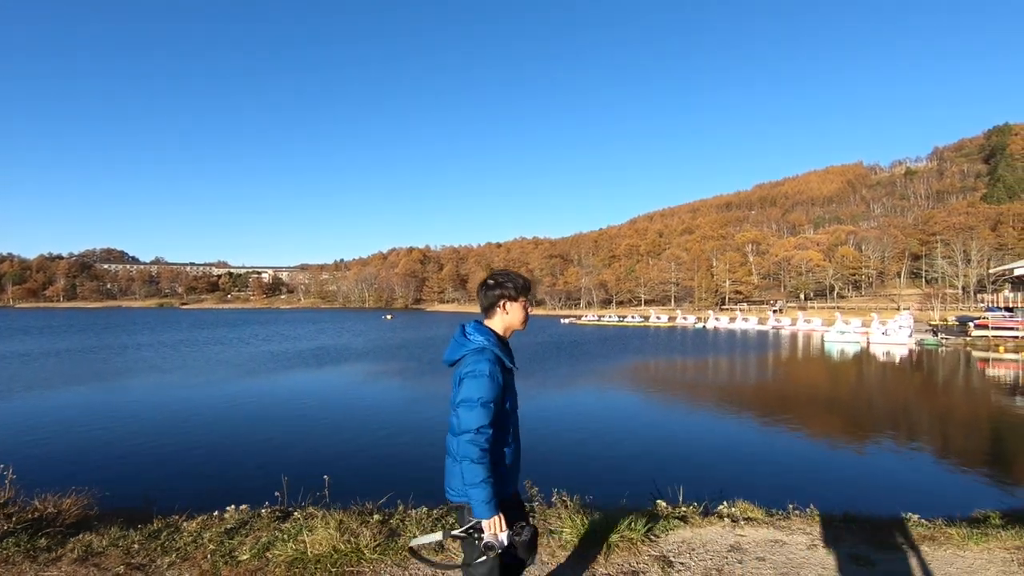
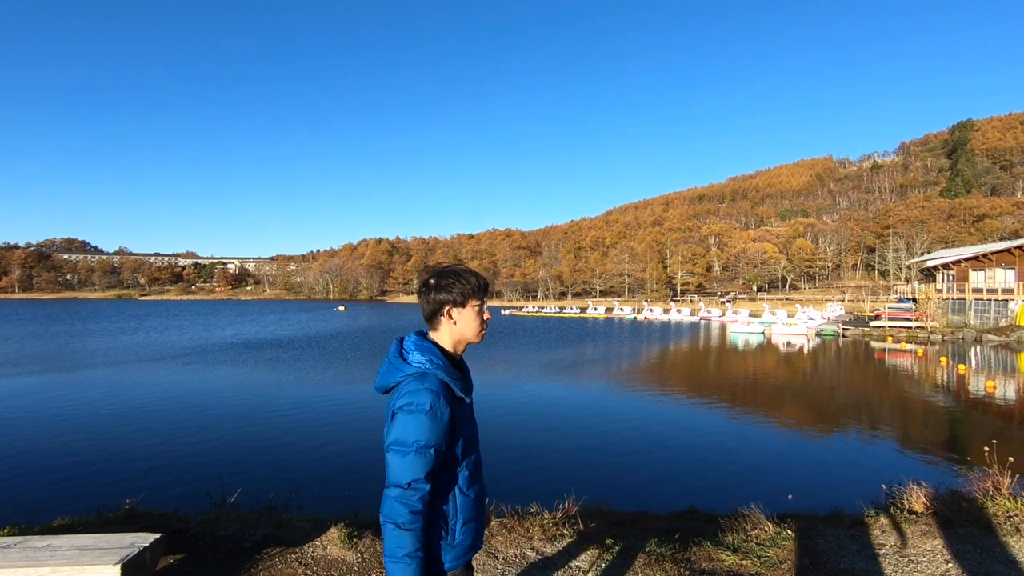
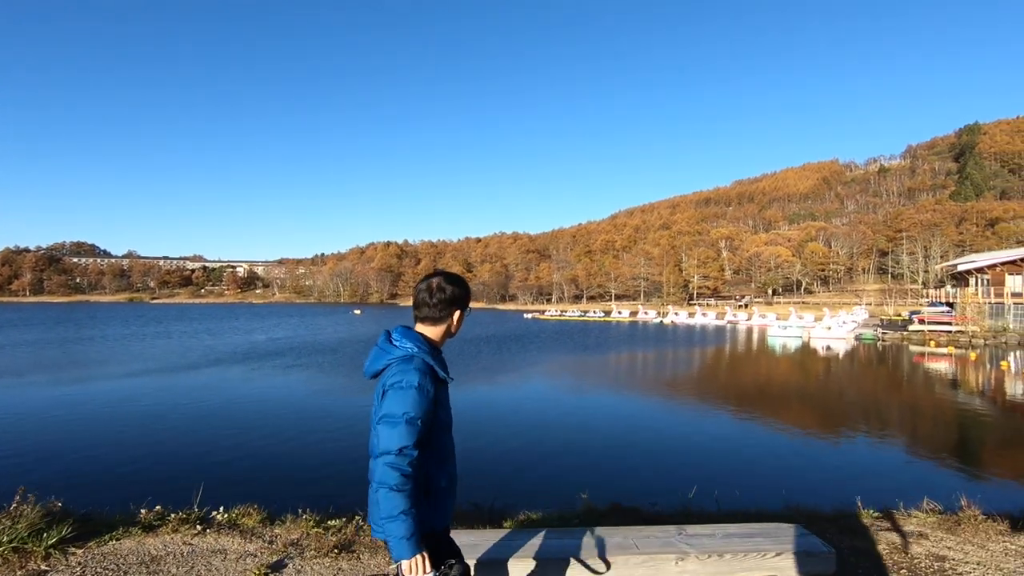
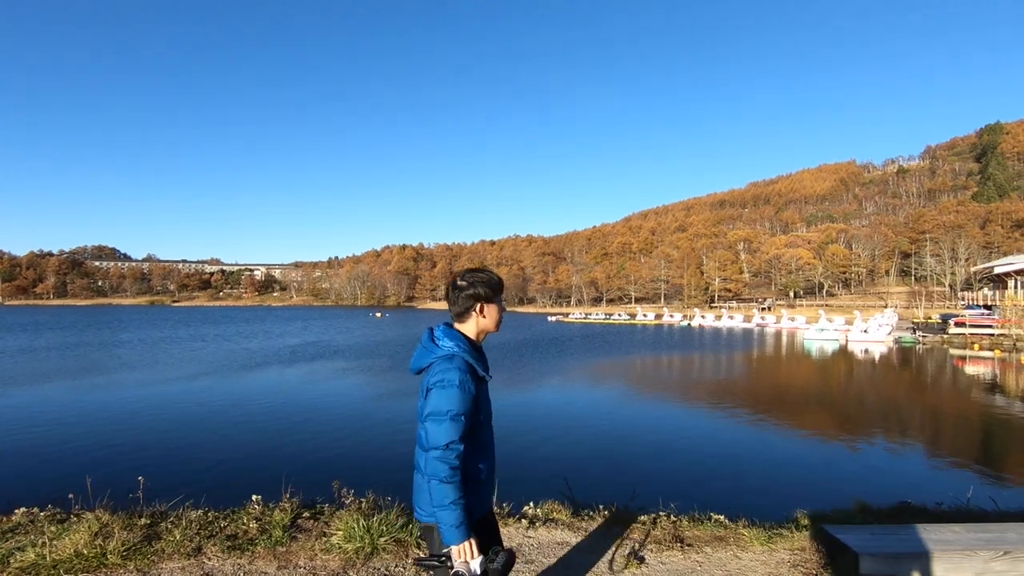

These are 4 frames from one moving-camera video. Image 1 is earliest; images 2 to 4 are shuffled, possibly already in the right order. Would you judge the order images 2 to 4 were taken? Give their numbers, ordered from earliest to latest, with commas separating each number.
4, 3, 2
